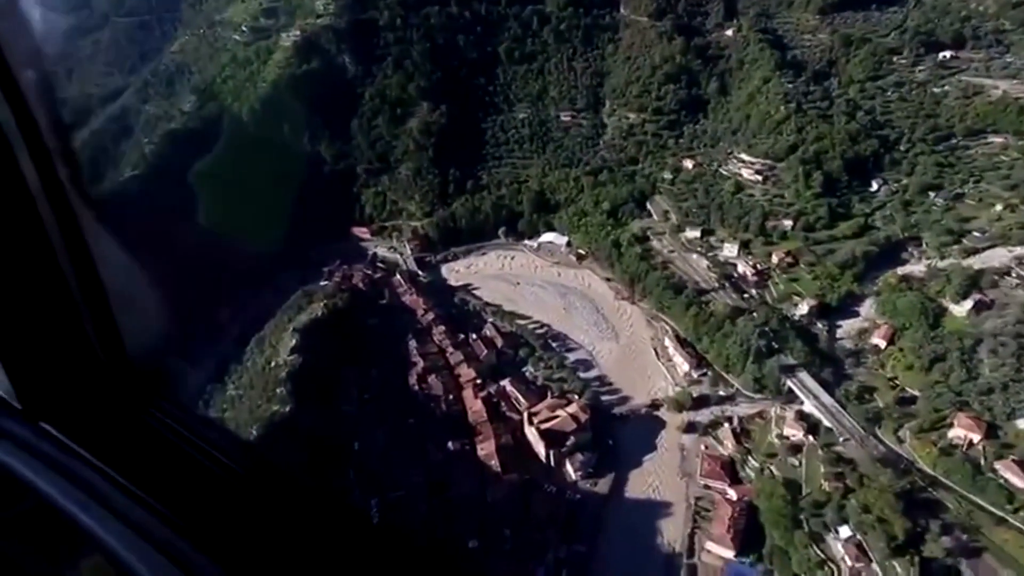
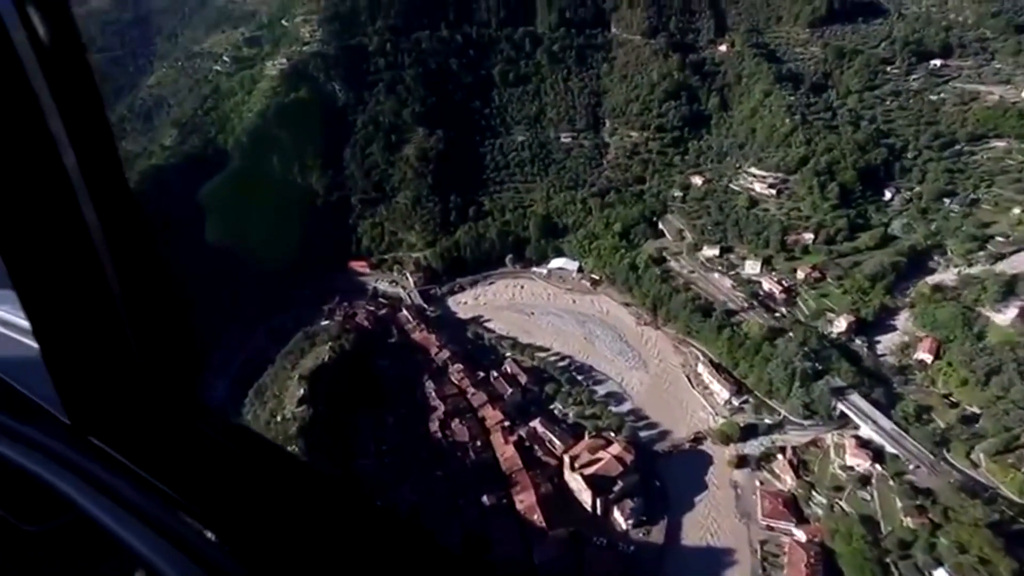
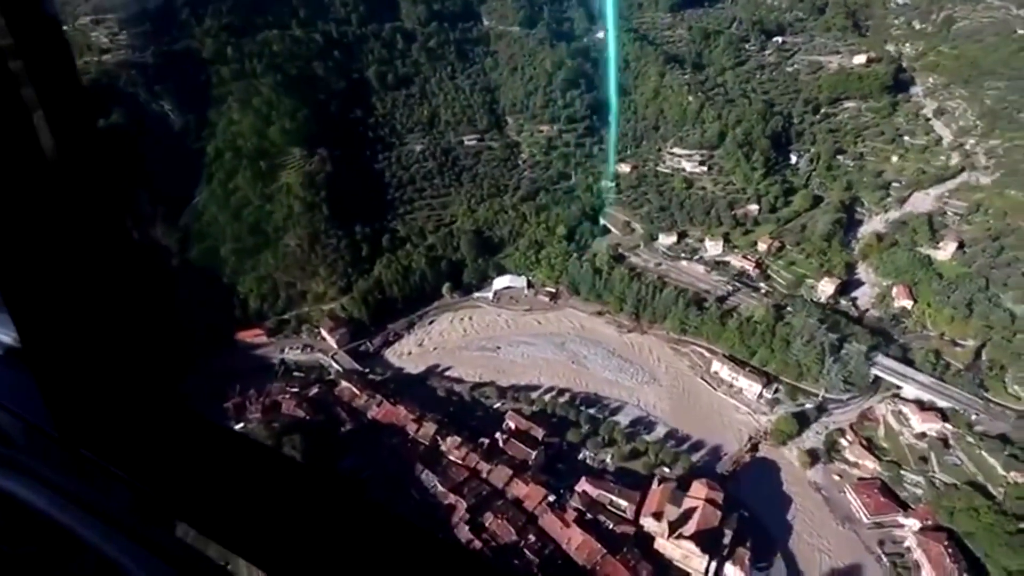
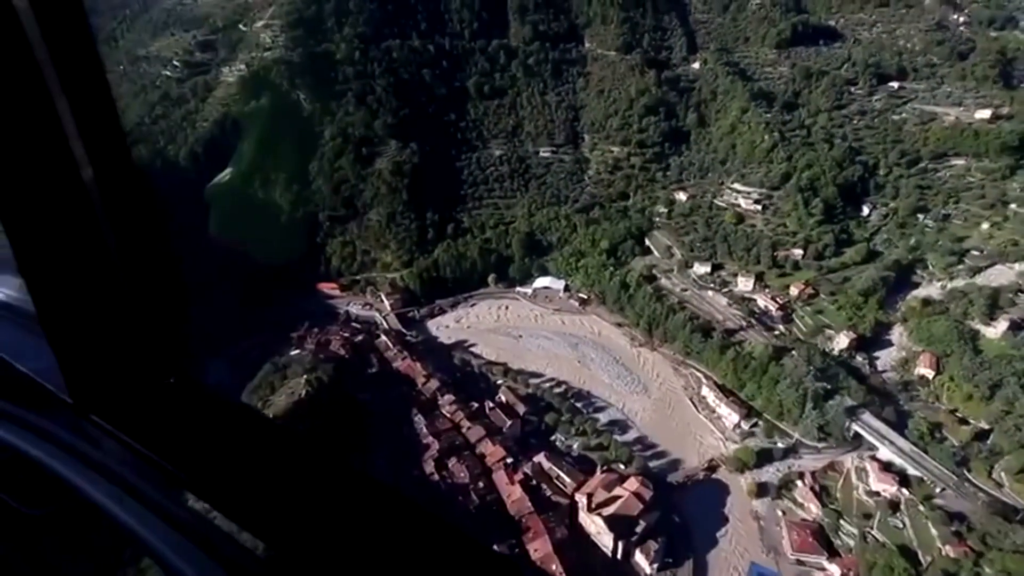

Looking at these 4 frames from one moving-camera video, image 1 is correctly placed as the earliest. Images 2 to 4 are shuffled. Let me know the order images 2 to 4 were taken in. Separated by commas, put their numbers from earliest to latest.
2, 4, 3
